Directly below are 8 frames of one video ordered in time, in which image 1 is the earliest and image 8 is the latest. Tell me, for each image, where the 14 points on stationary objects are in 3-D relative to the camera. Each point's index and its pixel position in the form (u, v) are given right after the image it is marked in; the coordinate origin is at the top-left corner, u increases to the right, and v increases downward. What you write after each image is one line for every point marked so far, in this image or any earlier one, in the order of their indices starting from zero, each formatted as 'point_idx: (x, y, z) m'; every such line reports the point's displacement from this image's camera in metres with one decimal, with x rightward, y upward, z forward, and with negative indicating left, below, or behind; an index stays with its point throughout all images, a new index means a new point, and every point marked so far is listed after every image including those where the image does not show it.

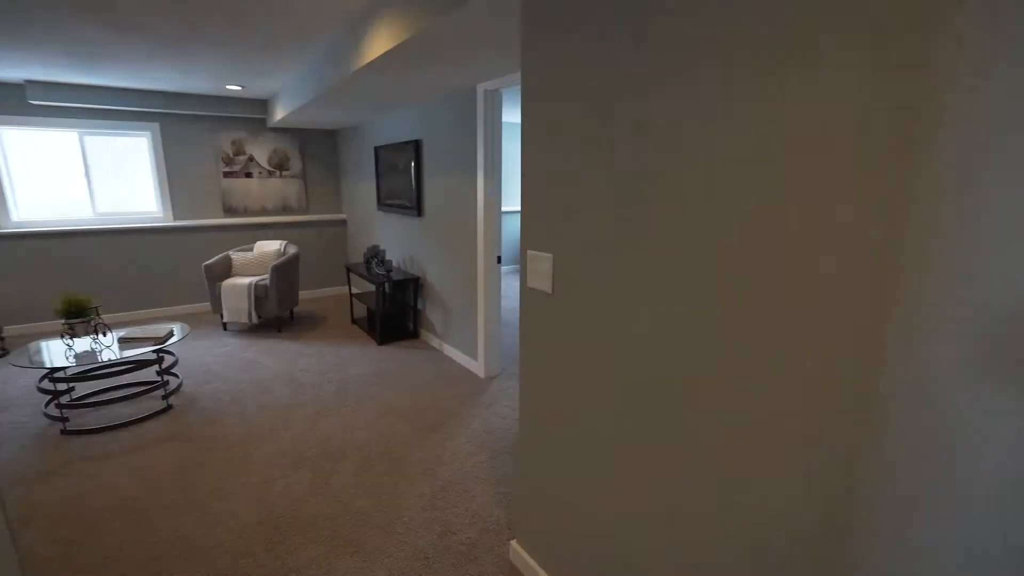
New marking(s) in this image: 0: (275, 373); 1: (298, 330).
0: (-1.8, -0.7, +3.6) m
1: (-2.1, -0.4, +4.7) m
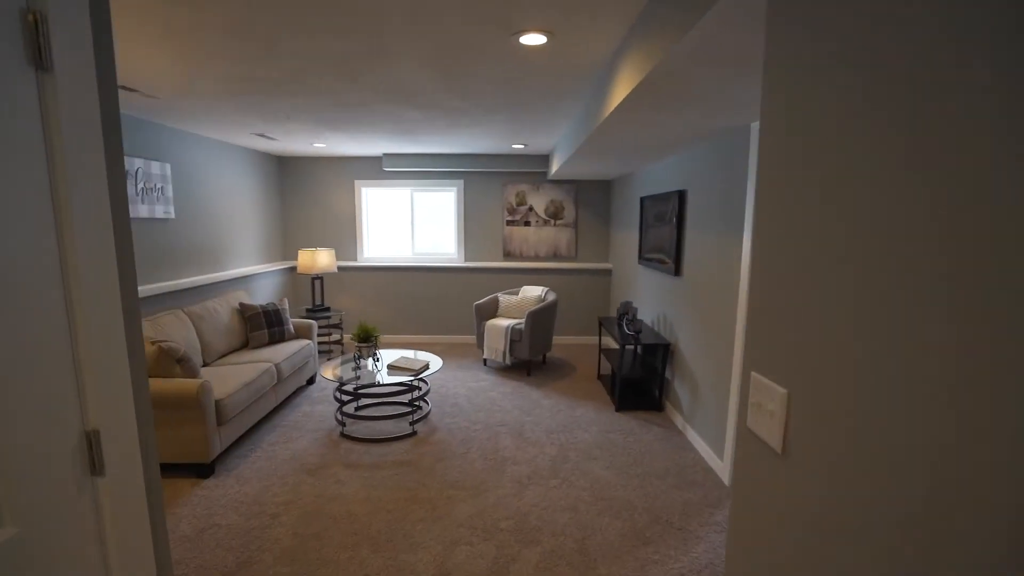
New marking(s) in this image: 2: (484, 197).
0: (0.0, -1.0, +3.7) m
1: (+0.3, -0.9, +4.8) m
2: (-0.4, +1.2, +6.2) m
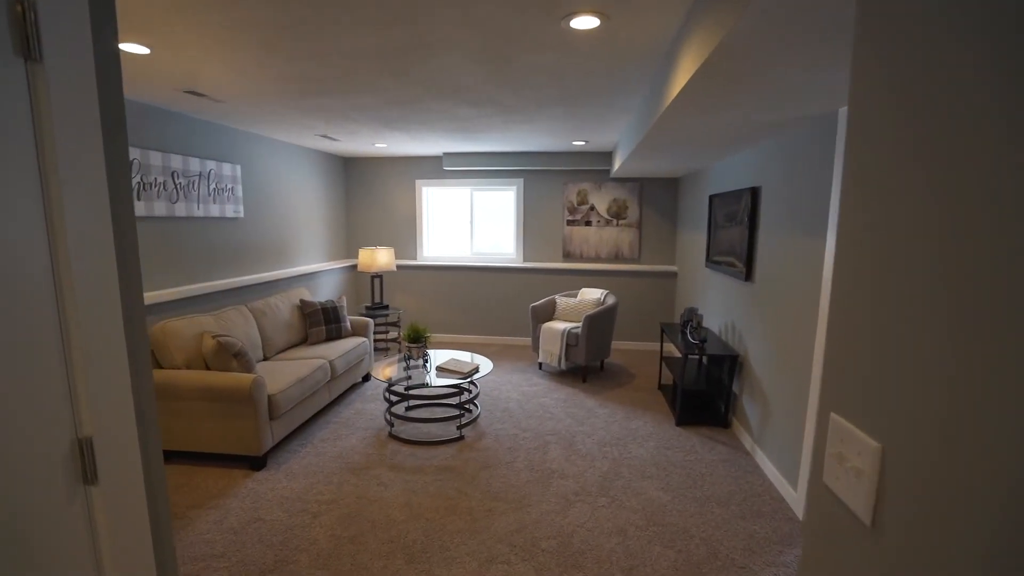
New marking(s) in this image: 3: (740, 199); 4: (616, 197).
0: (+0.3, -1.0, +3.5) m
1: (+0.9, -0.9, +4.6) m
2: (+0.4, +1.2, +6.0) m
3: (+1.8, +0.7, +3.7) m
4: (+1.3, +1.1, +5.9) m
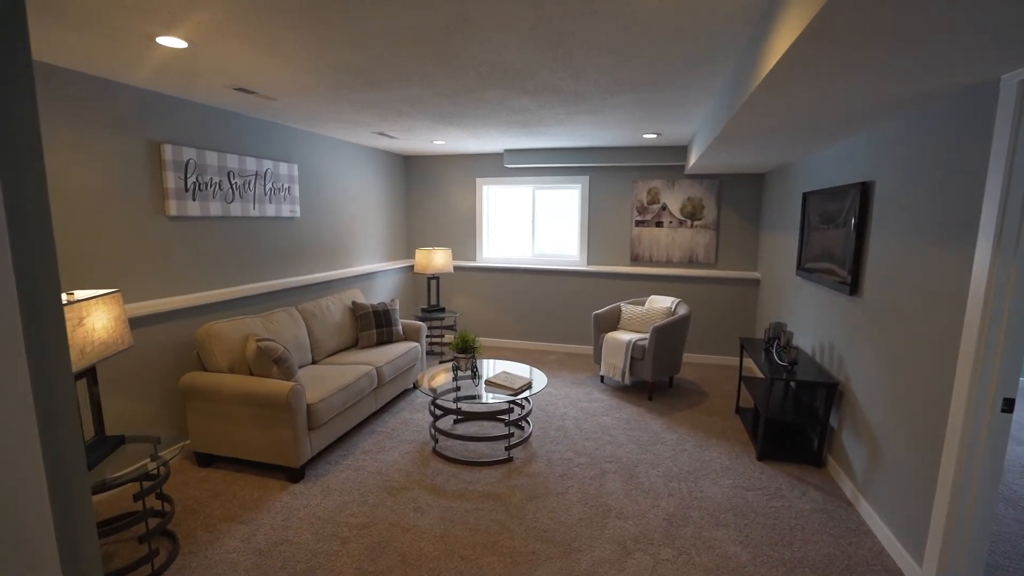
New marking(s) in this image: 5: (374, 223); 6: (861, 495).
0: (+0.7, -1.1, +3.1) m
1: (+1.4, -1.0, +4.1) m
2: (+1.1, +1.1, +5.6) m
3: (+2.2, +0.6, +3.1) m
4: (+2.0, +1.0, +5.3) m
5: (-1.5, +0.7, +5.2) m
6: (+2.0, -1.1, +2.6) m
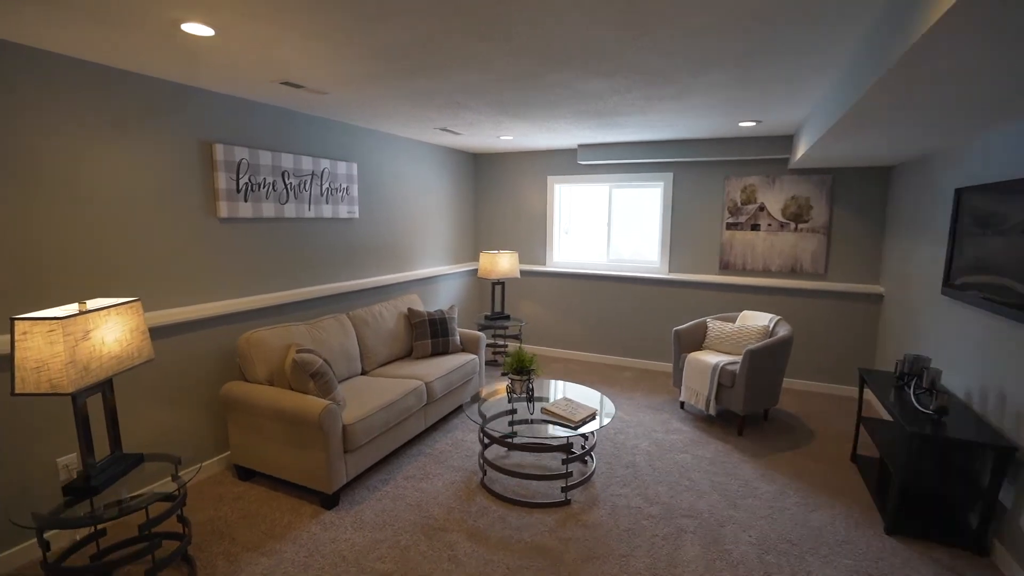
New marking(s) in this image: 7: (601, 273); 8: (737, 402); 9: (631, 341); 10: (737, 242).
0: (+1.0, -1.2, +2.6) m
1: (+1.8, -1.1, +3.5) m
2: (+1.9, +1.0, +4.9) m
3: (+2.5, +0.4, +2.3) m
4: (+2.7, +0.9, +4.5) m
5: (-0.8, +0.7, +5.0) m
6: (+2.2, -1.3, +1.9) m
7: (+1.0, +0.2, +5.4) m
8: (+1.6, -0.8, +3.4) m
9: (+1.3, -0.6, +5.3) m
10: (+2.3, +0.5, +4.8) m
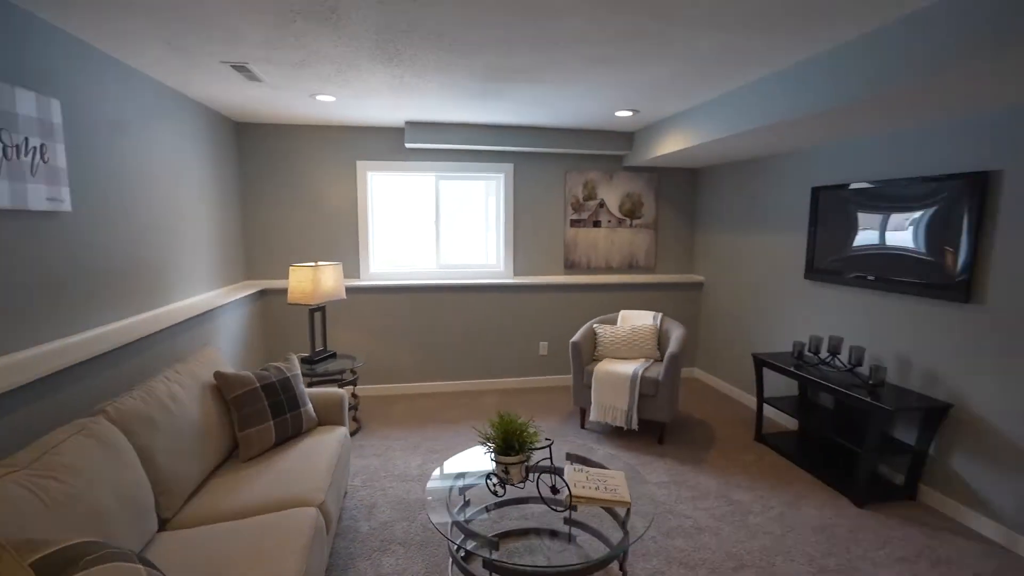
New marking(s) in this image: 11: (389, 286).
0: (+1.0, -1.2, +2.2) m
1: (+1.2, -1.1, +3.3) m
2: (+0.2, +0.9, +4.6) m
3: (+2.2, +0.6, +2.7) m
4: (+1.1, +1.0, +4.7) m
5: (-2.0, +0.4, +3.1) m
6: (+2.4, -1.2, +2.2) m
7: (-0.7, +0.1, +4.5) m
8: (+1.0, -0.8, +3.2) m
9: (-0.3, -0.7, +4.6) m
10: (+0.7, +0.5, +4.7) m
11: (-1.1, 0.0, +4.3) m
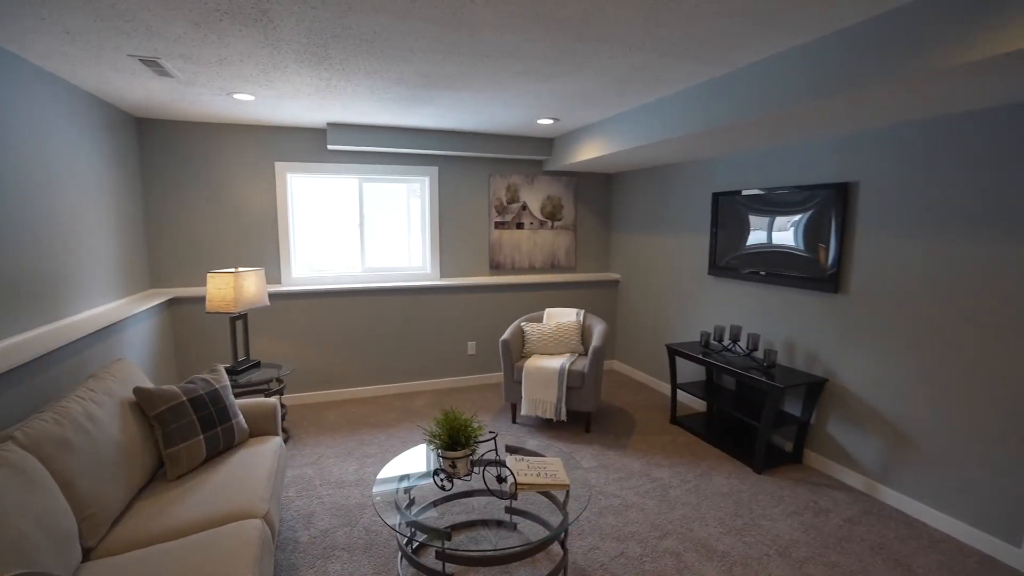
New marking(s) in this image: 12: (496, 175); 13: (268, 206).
0: (+0.7, -1.2, +2.4) m
1: (+0.7, -1.1, +3.6) m
2: (-0.5, +0.9, +4.7) m
3: (+1.8, +0.6, +3.1) m
4: (+0.4, +1.0, +4.9) m
5: (-2.4, +0.3, +2.9) m
6: (+2.1, -1.1, +2.7) m
7: (-1.4, 0.0, +4.4) m
8: (+0.5, -0.8, +3.4) m
9: (-1.0, -0.7, +4.6) m
10: (-0.1, +0.5, +4.8) m
11: (-1.8, 0.0, +4.2) m
12: (-0.2, +1.1, +4.7) m
13: (-2.1, +0.7, +4.1) m
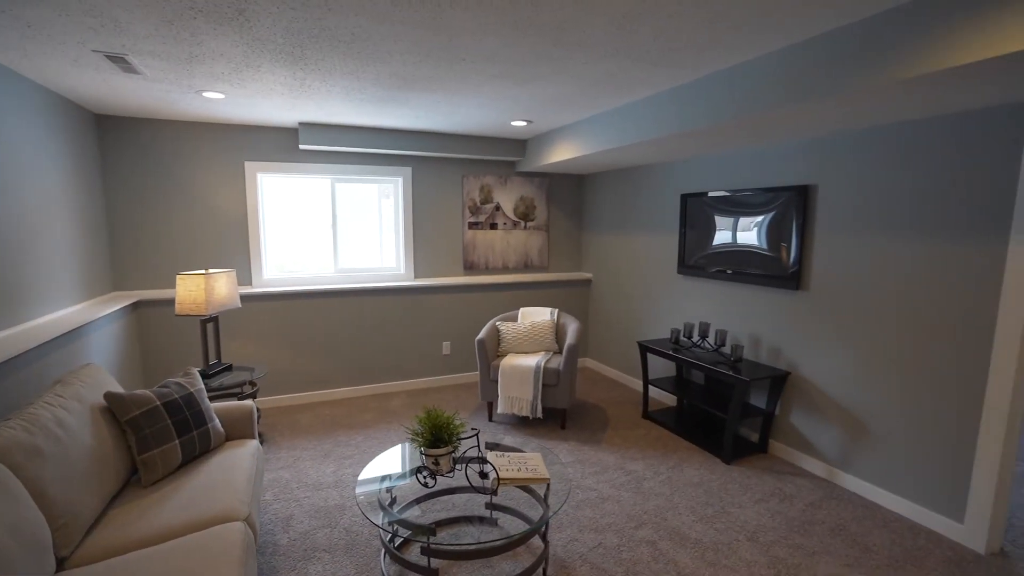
0: (+0.6, -1.2, +2.5) m
1: (+0.5, -1.1, +3.6) m
2: (-0.7, +0.9, +4.7) m
3: (+1.6, +0.6, +3.3) m
4: (+0.1, +1.0, +4.9) m
5: (-2.6, +0.3, +2.8) m
6: (+1.9, -1.1, +2.8) m
7: (-1.6, 0.0, +4.3) m
8: (+0.4, -0.8, +3.5) m
9: (-1.2, -0.7, +4.6) m
10: (-0.3, +0.5, +4.9) m
11: (-2.0, 0.0, +4.1) m
12: (-0.4, +1.1, +4.7) m
13: (-2.3, +0.7, +4.0) m
